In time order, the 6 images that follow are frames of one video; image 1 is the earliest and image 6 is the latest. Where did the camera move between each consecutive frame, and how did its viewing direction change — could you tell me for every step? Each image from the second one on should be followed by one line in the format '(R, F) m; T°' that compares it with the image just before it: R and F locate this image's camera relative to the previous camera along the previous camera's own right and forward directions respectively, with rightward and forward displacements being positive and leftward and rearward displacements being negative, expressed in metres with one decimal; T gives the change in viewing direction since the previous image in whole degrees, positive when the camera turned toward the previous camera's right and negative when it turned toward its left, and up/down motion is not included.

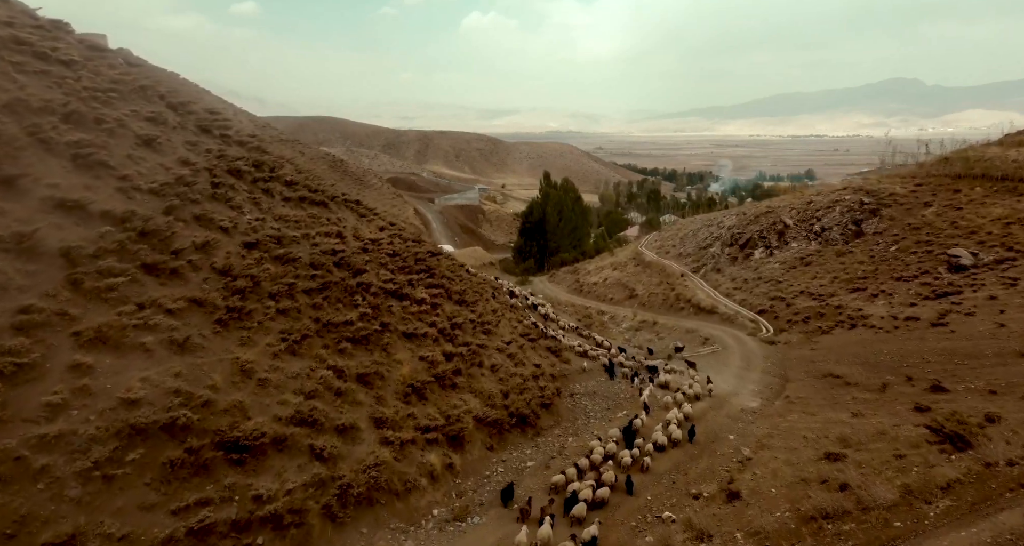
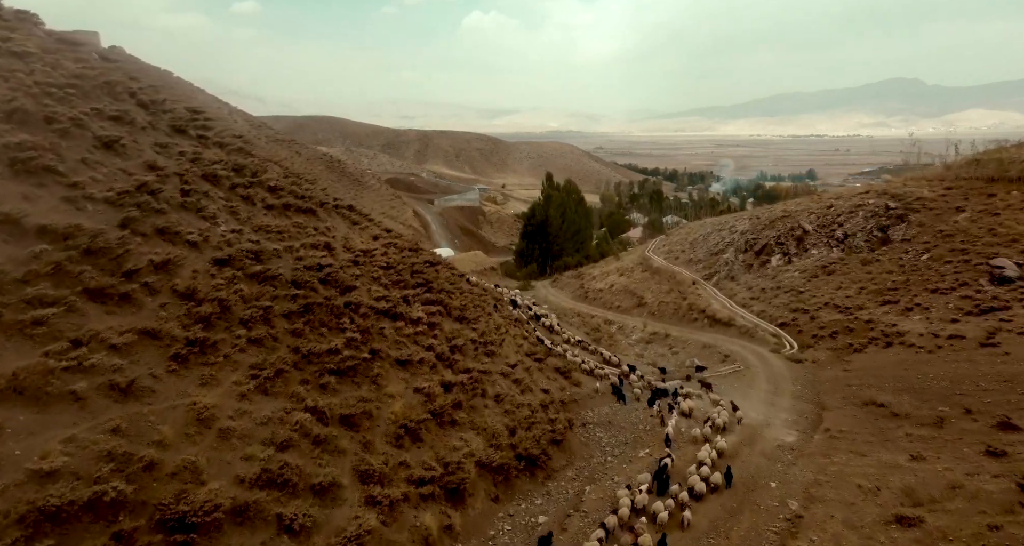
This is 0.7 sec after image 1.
(-0.1, +1.4) m; 0°
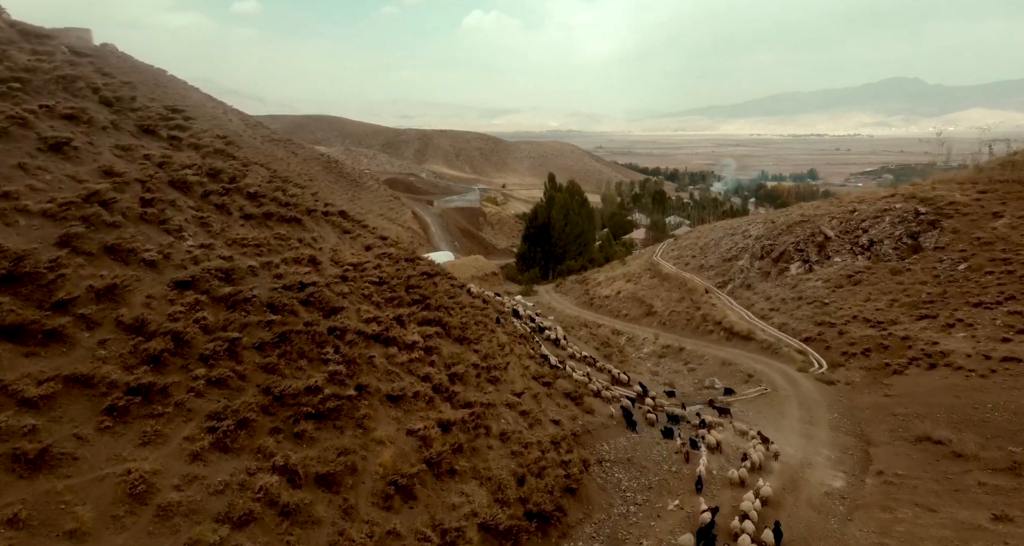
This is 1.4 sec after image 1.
(-0.1, +1.4) m; 0°
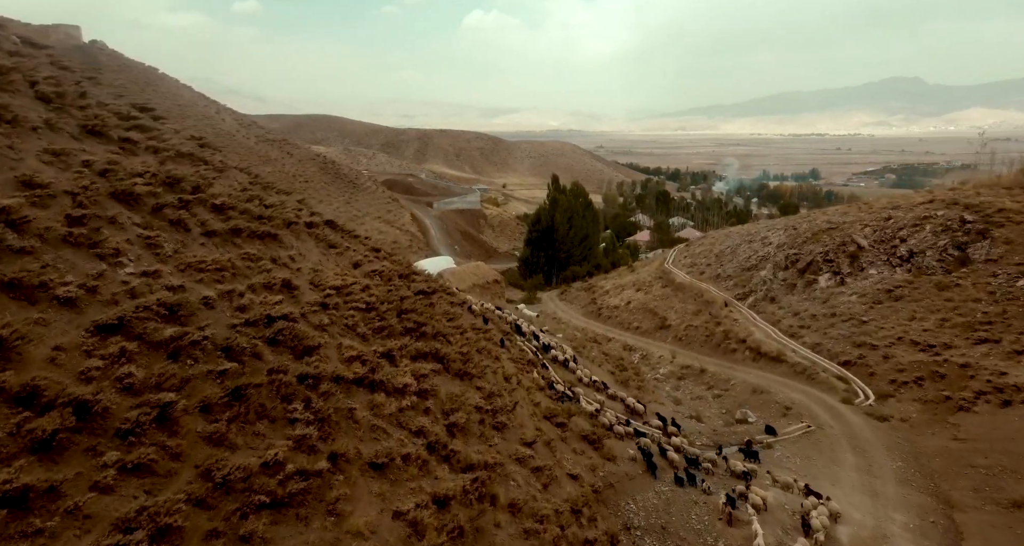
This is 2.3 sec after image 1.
(-0.2, +1.8) m; 0°
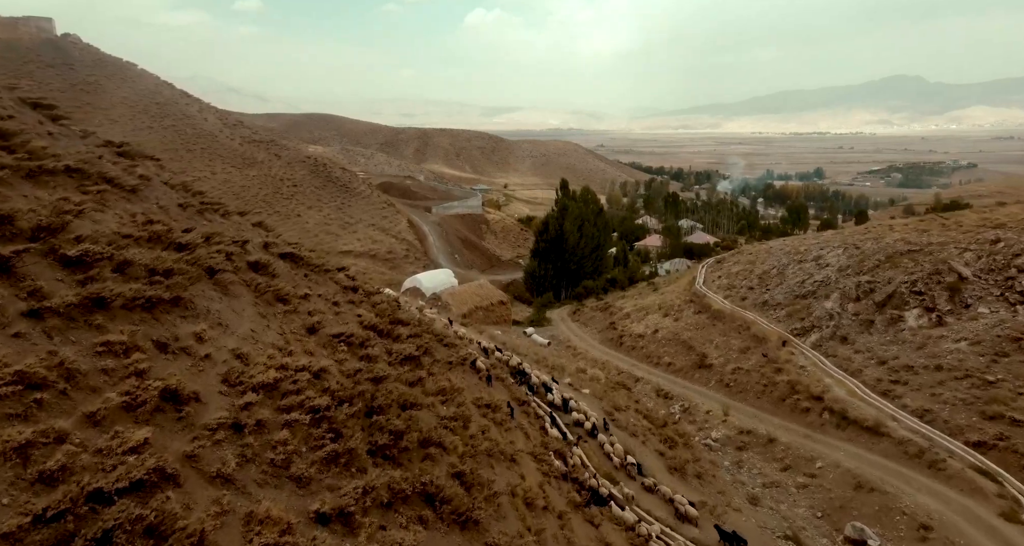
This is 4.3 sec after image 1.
(-0.4, +4.2) m; 0°
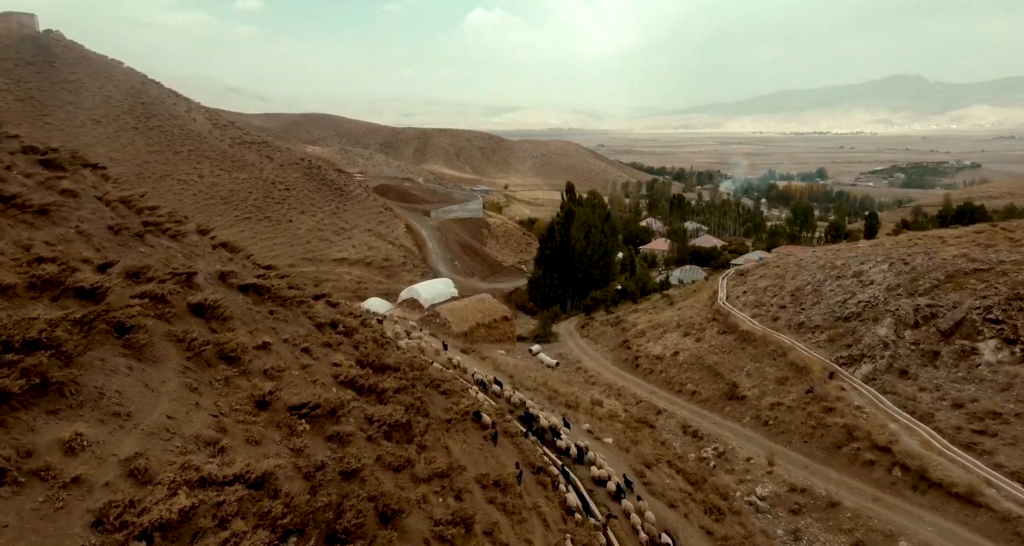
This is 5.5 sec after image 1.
(-0.2, +2.5) m; 0°
